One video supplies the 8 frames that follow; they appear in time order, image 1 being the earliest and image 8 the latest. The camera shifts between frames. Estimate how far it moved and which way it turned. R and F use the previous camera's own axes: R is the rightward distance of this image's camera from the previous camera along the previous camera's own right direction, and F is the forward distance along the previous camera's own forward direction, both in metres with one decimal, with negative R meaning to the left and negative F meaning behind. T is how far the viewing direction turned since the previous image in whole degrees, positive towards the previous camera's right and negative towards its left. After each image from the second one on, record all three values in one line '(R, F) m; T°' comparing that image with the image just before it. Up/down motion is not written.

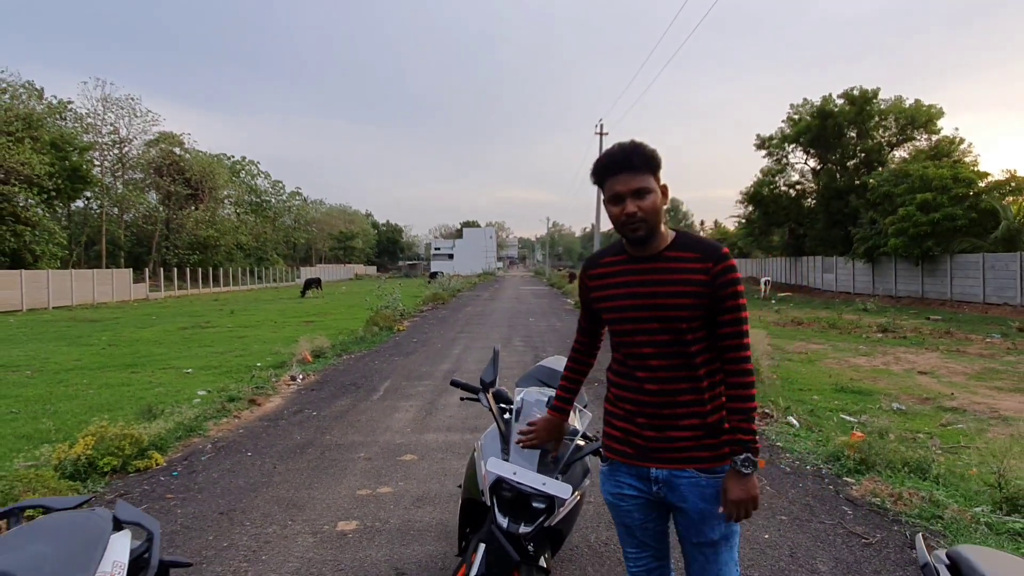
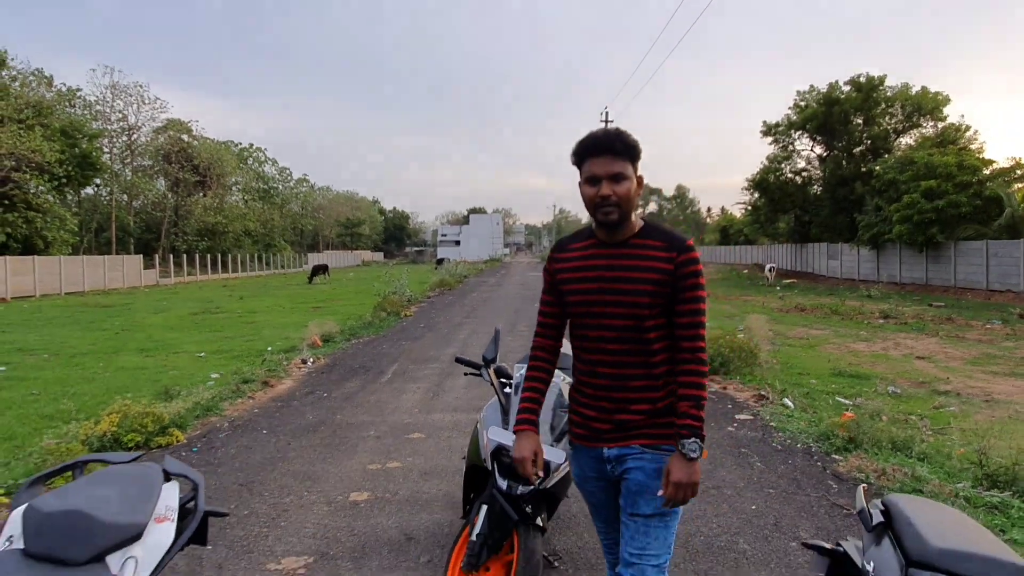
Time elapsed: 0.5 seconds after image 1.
(0.0, -0.3) m; -1°
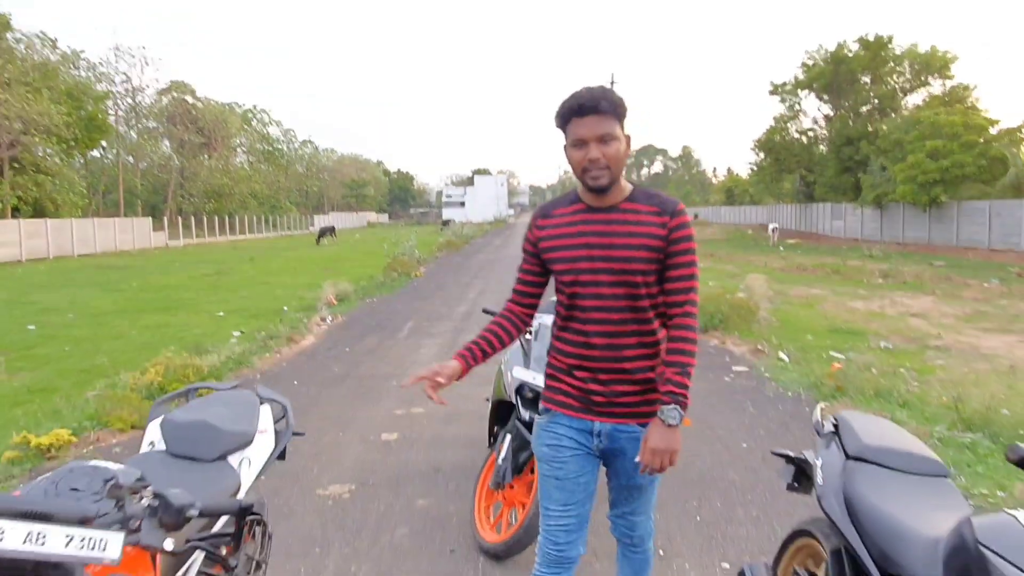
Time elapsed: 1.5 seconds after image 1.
(-0.1, -0.5) m; 0°
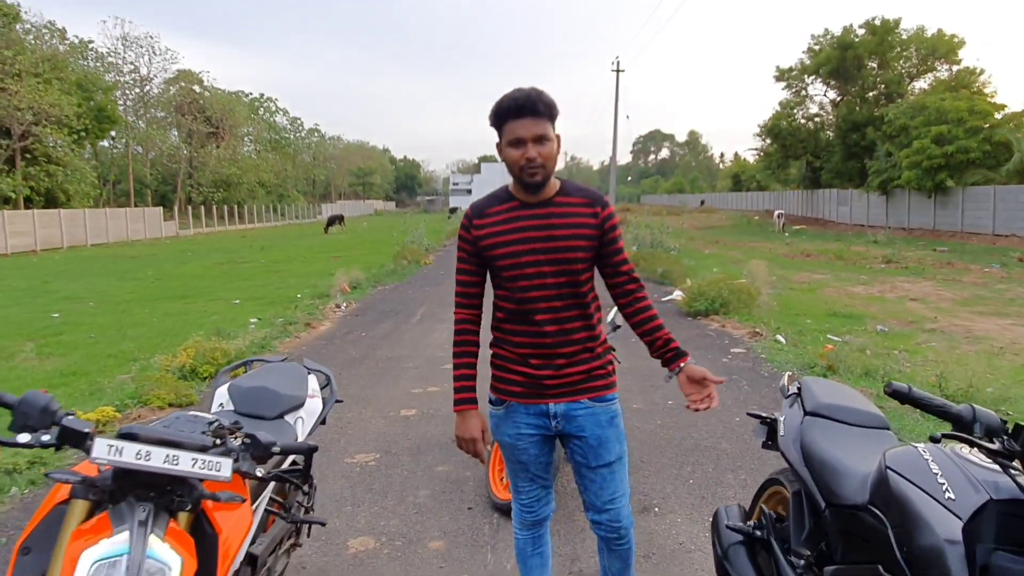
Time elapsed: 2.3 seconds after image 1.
(0.0, -0.4) m; -1°
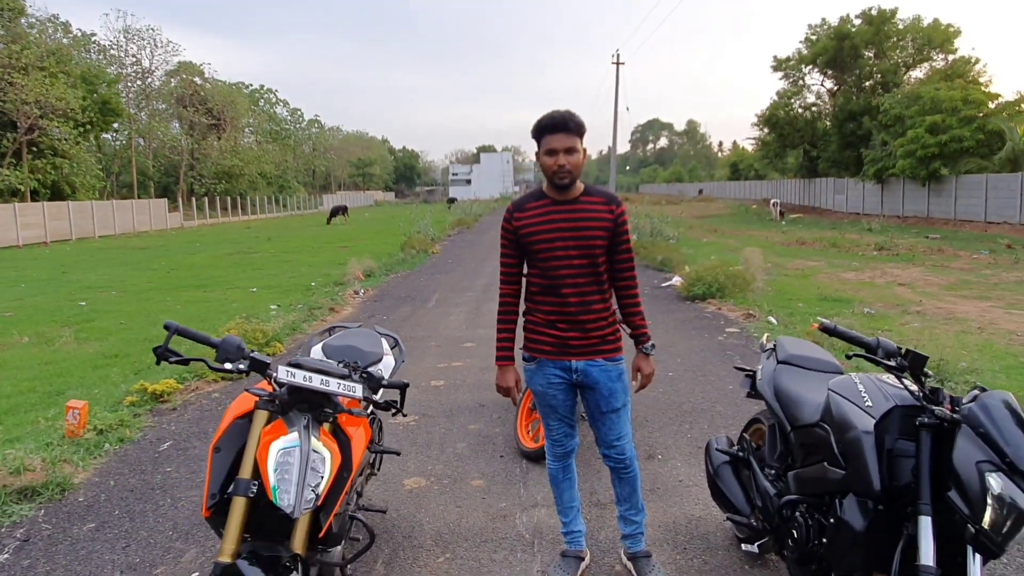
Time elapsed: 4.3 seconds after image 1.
(-0.2, -0.7) m; 0°
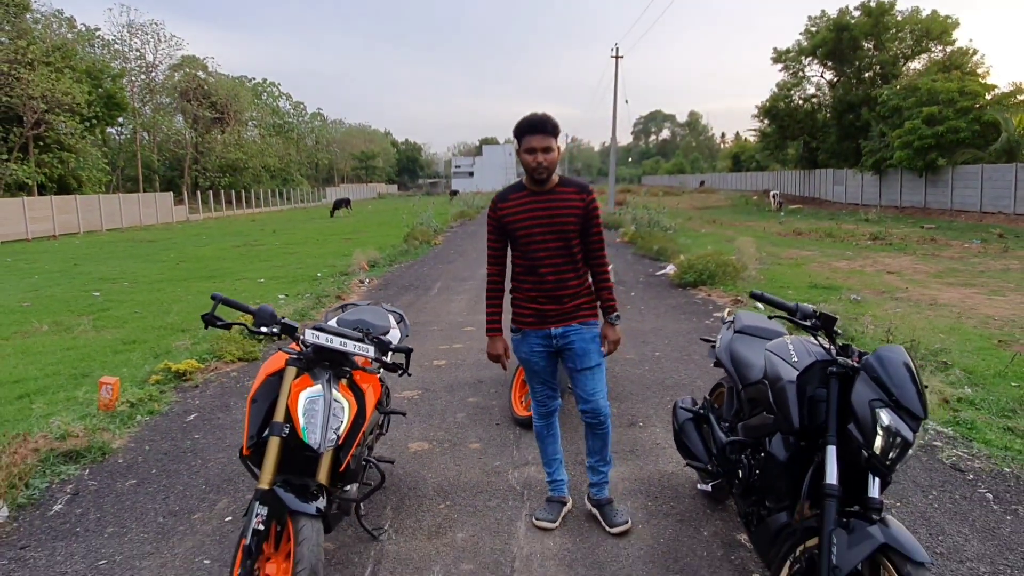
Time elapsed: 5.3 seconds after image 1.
(+0.1, -0.5) m; 0°
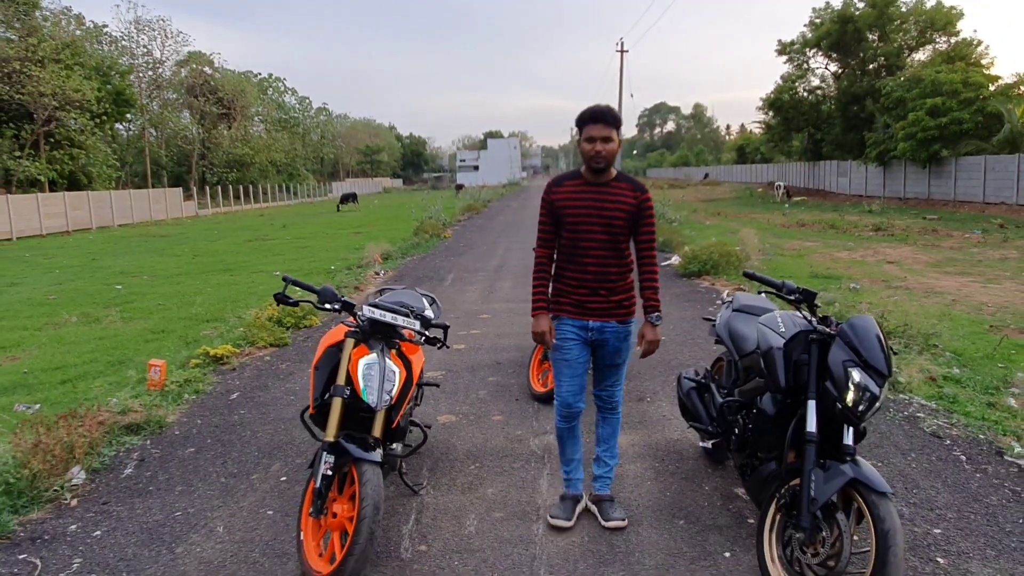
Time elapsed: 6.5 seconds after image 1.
(-0.1, -0.4) m; 0°
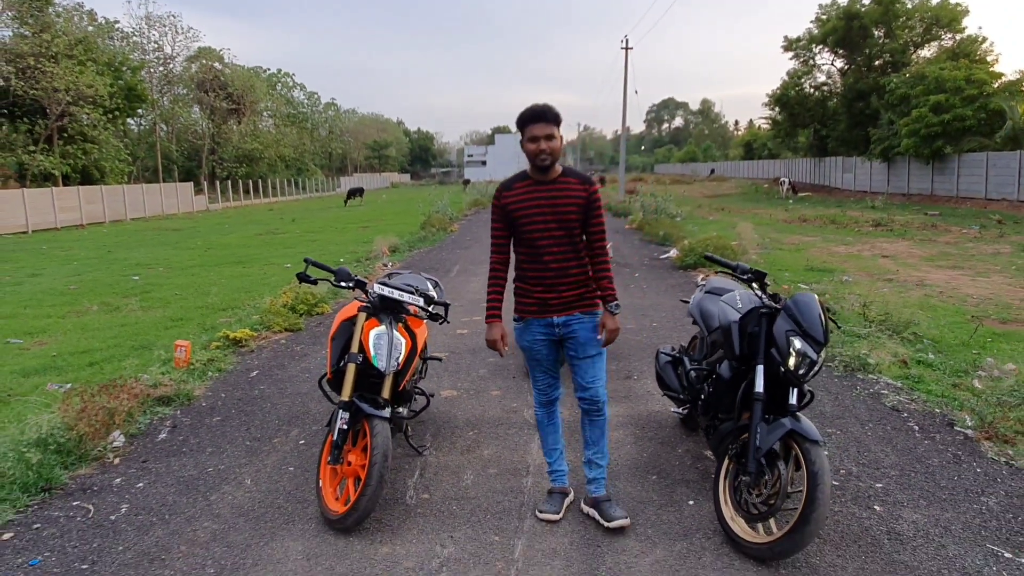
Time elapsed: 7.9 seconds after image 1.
(+0.1, -0.5) m; -1°
